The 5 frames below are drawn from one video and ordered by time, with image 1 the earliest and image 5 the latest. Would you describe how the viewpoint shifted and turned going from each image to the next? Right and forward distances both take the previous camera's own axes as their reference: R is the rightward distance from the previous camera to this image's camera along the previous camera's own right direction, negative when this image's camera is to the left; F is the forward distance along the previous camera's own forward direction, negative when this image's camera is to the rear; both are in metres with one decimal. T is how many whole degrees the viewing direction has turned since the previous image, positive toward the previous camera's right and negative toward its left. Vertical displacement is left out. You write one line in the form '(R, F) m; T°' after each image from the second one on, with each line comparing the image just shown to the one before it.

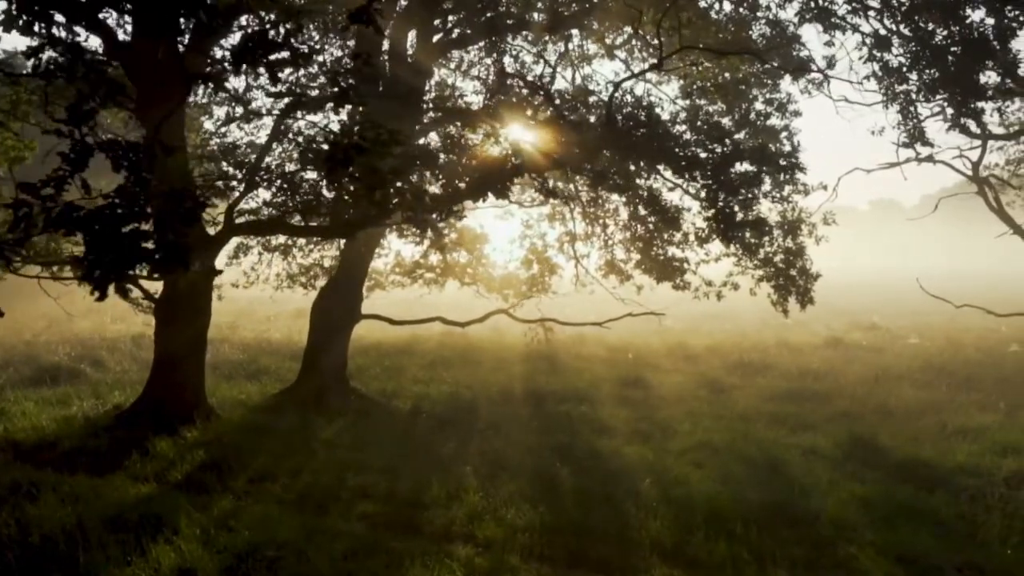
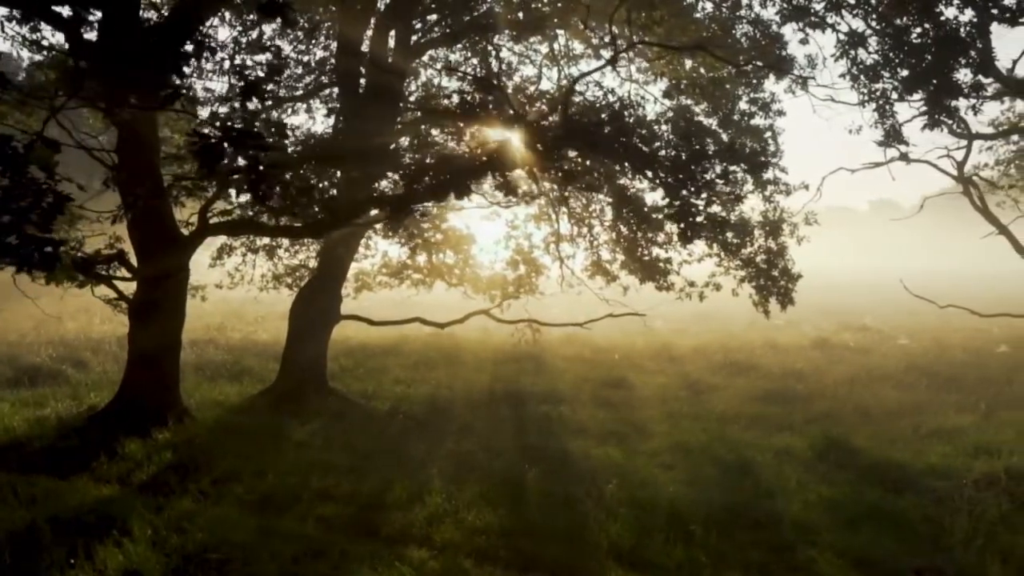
(+0.4, +0.1) m; 0°
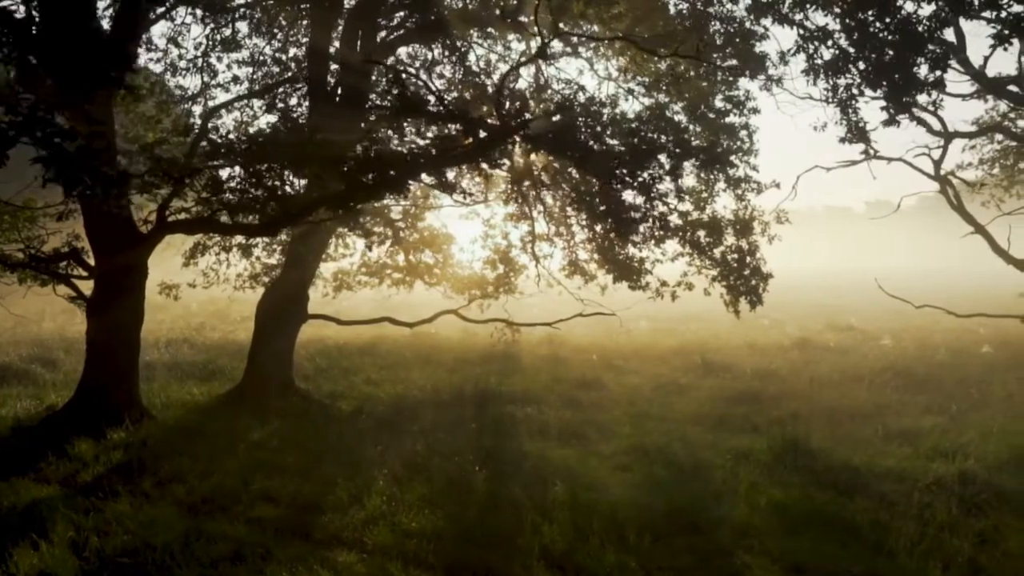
(+0.6, +0.2) m; 0°
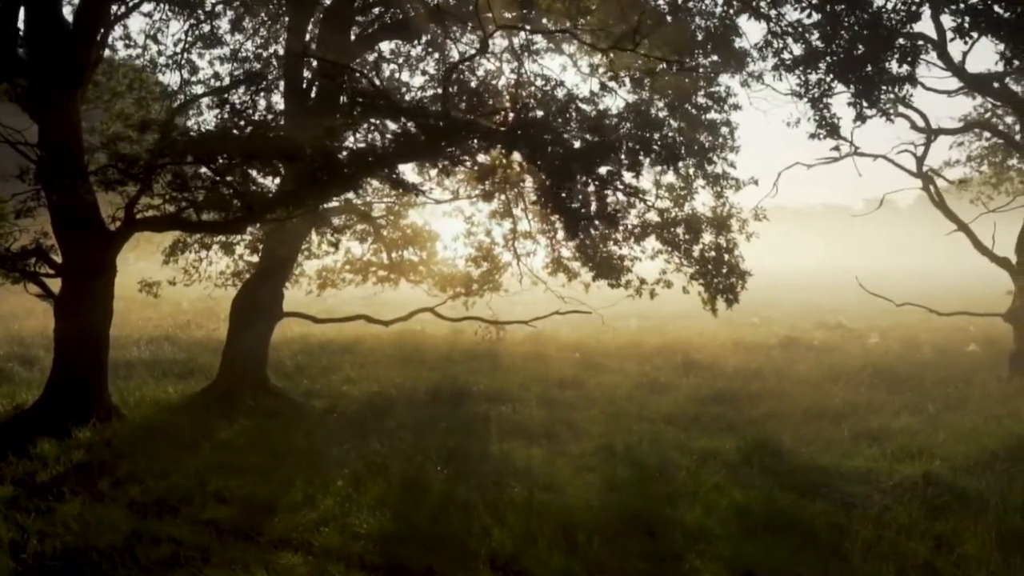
(+0.5, +0.1) m; 0°
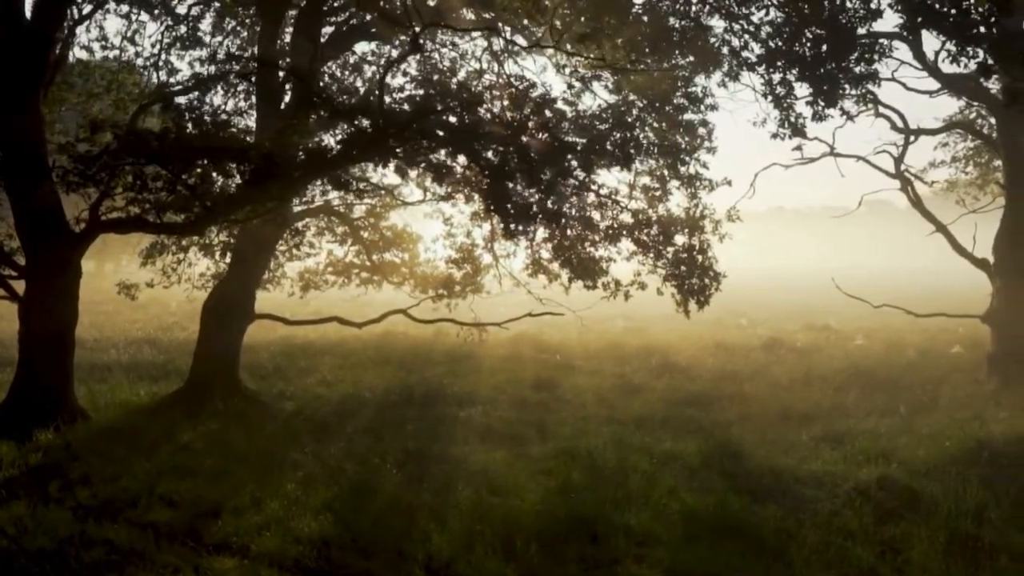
(+0.6, +0.1) m; 0°
